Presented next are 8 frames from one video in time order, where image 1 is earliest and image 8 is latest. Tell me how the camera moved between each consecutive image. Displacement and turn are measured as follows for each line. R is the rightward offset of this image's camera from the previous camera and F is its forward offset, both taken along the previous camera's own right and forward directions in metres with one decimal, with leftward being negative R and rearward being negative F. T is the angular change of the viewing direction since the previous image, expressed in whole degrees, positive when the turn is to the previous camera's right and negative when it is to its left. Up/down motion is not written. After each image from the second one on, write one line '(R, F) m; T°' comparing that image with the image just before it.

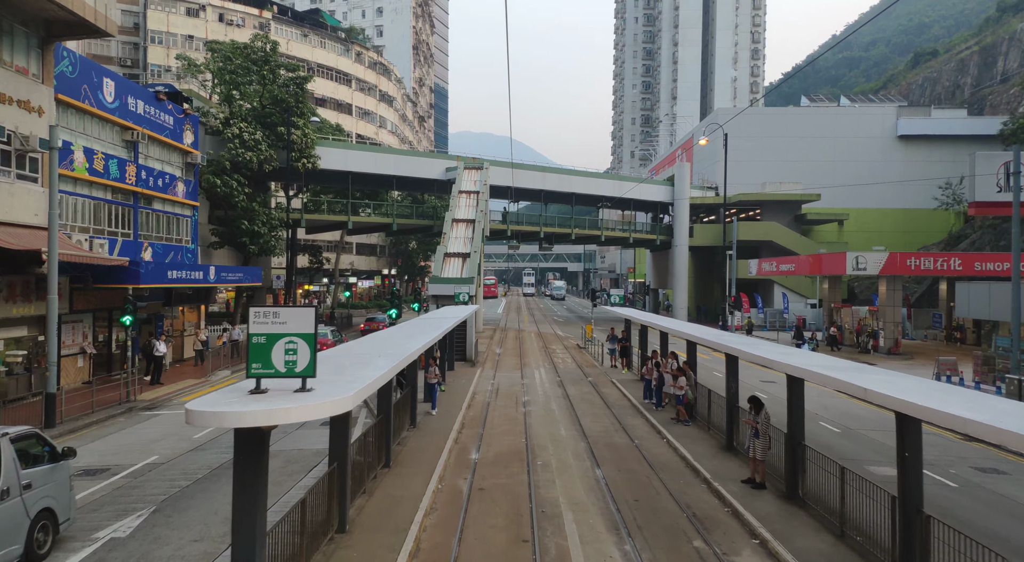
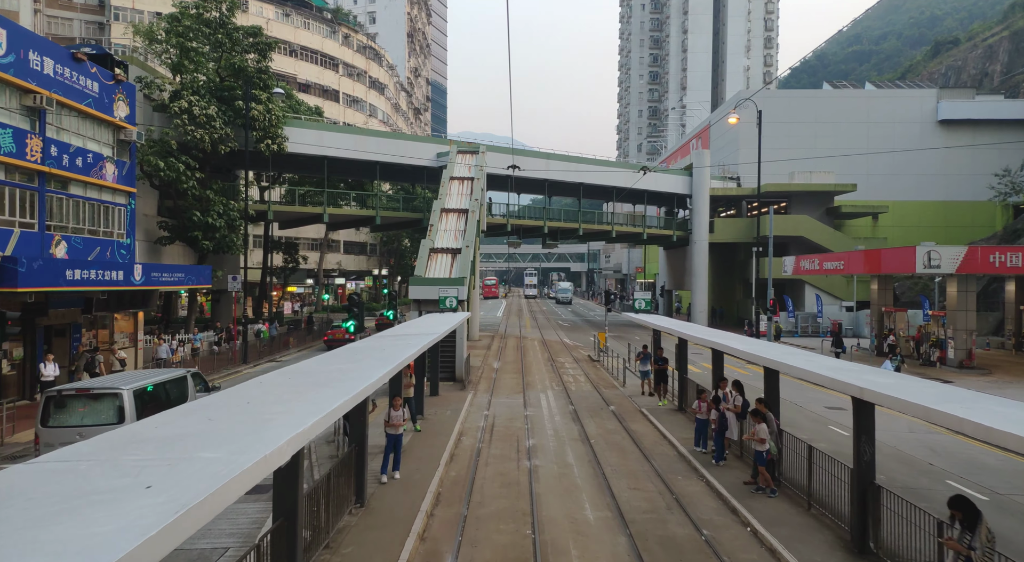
(0.0, +4.8) m; 0°
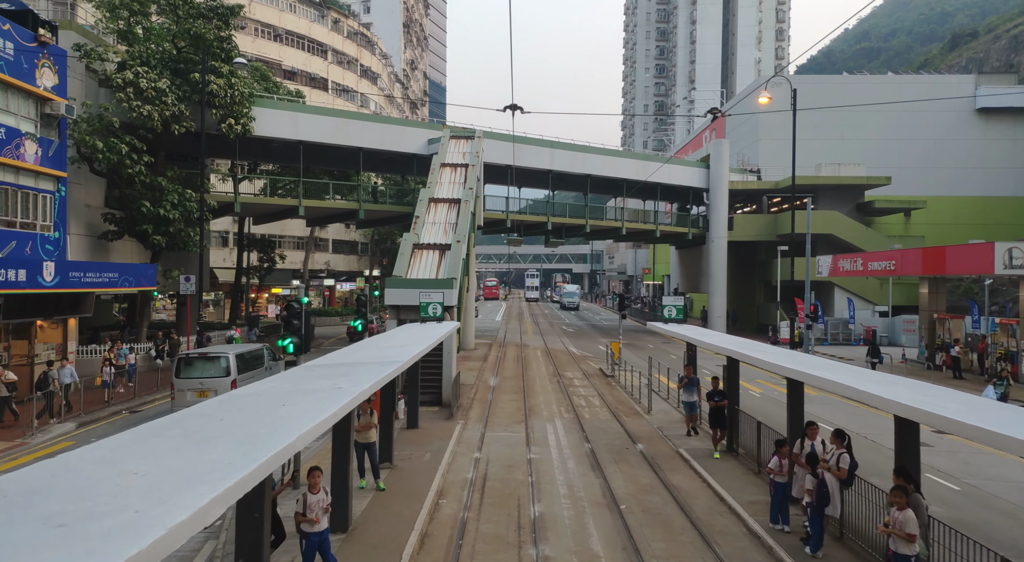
(0.0, +3.7) m; 0°
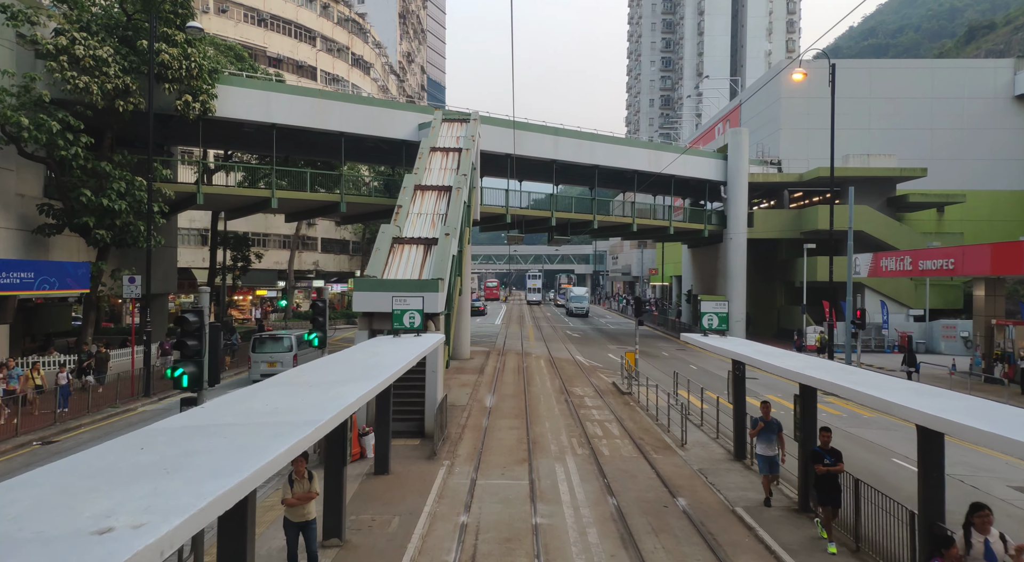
(0.0, +3.2) m; 0°
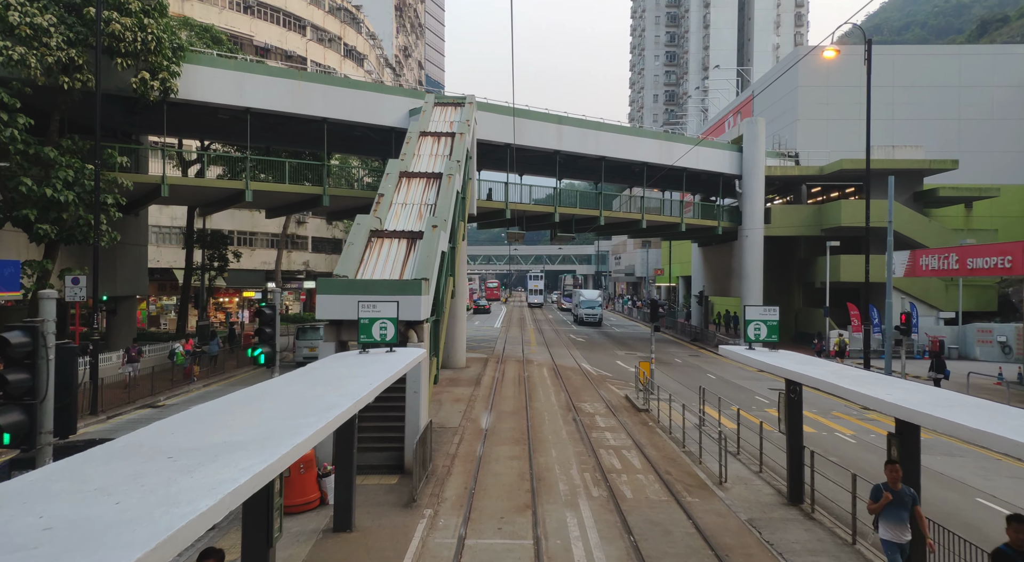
(0.0, +2.4) m; 0°
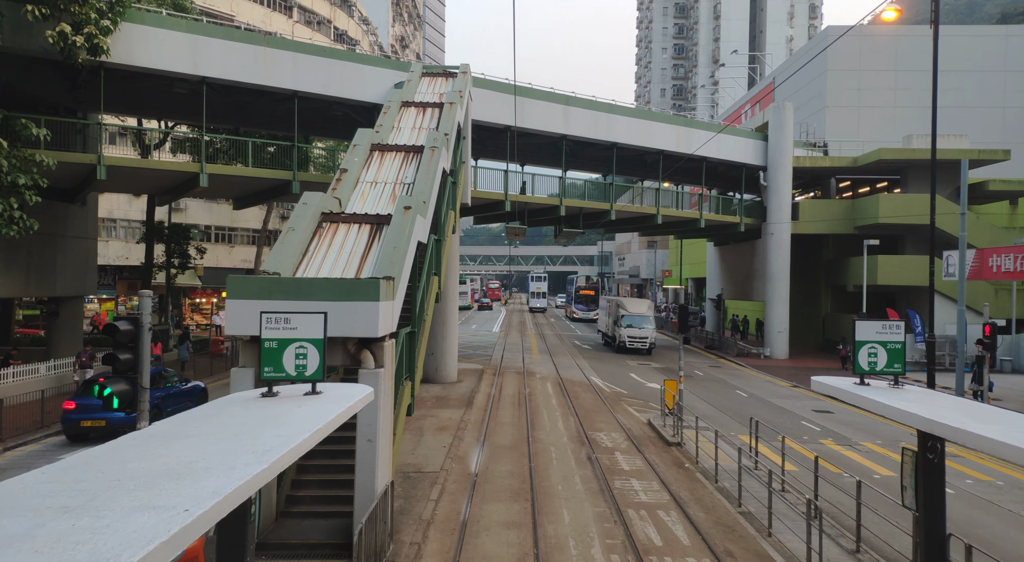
(0.0, +3.3) m; 0°
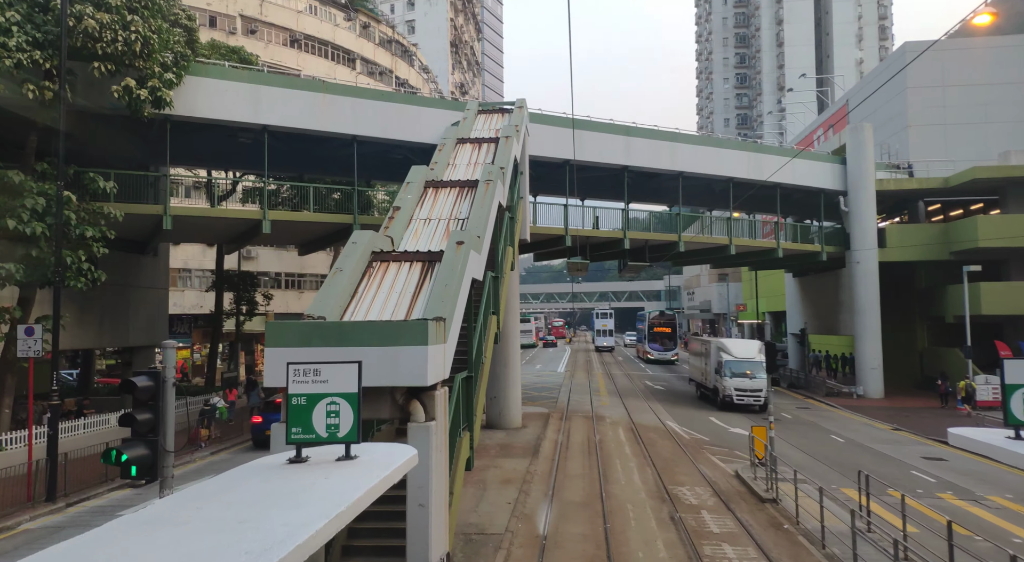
(0.0, +0.9) m; -6°
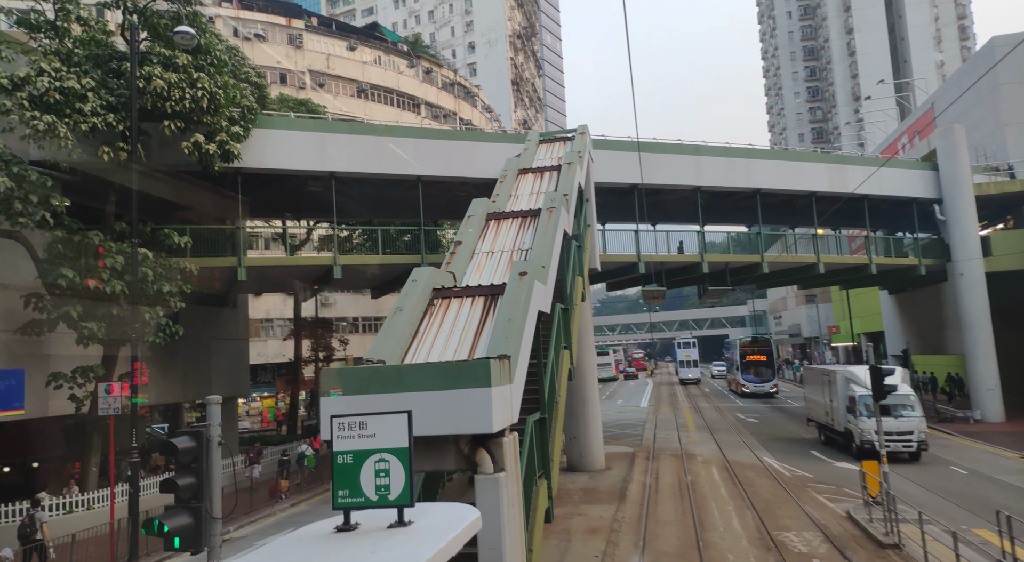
(0.0, +0.7) m; -7°
